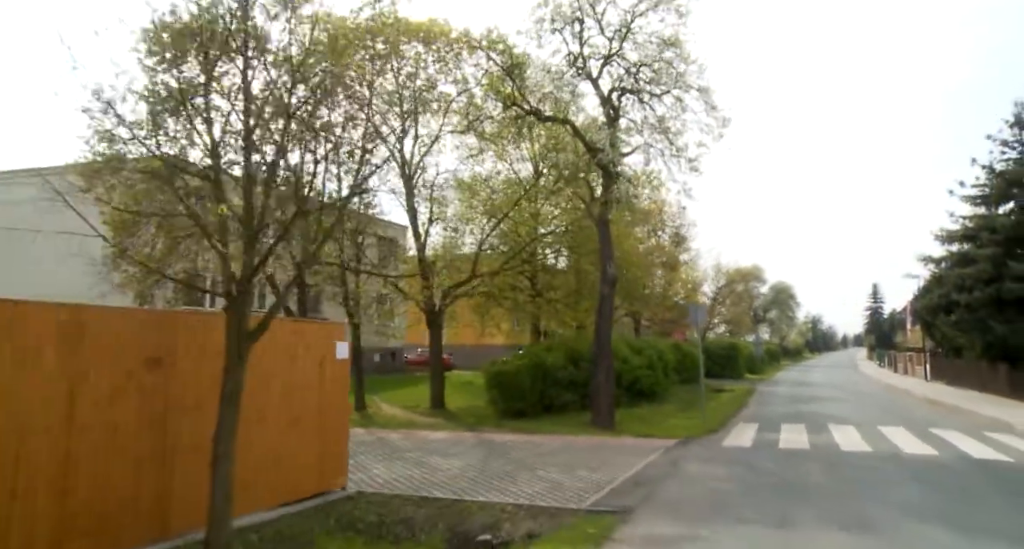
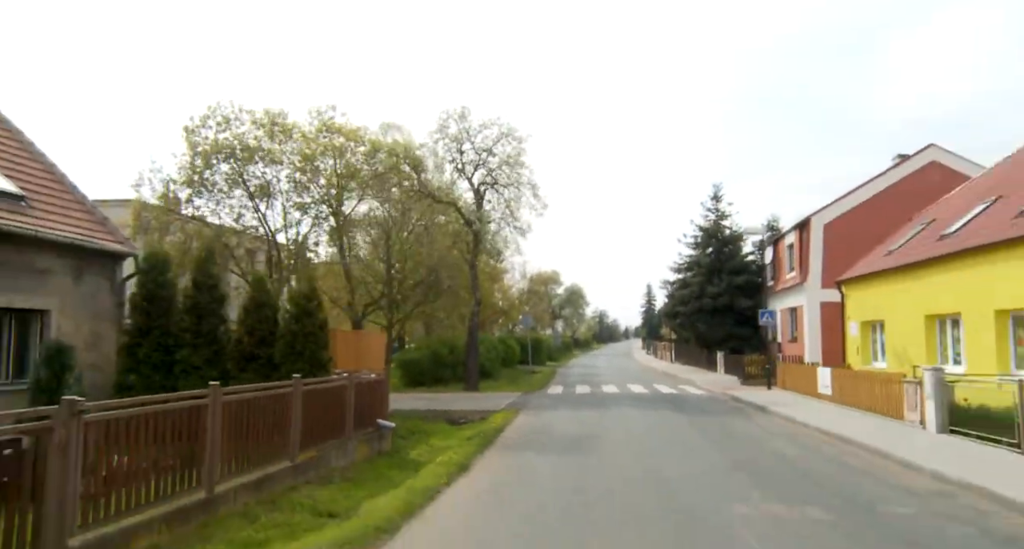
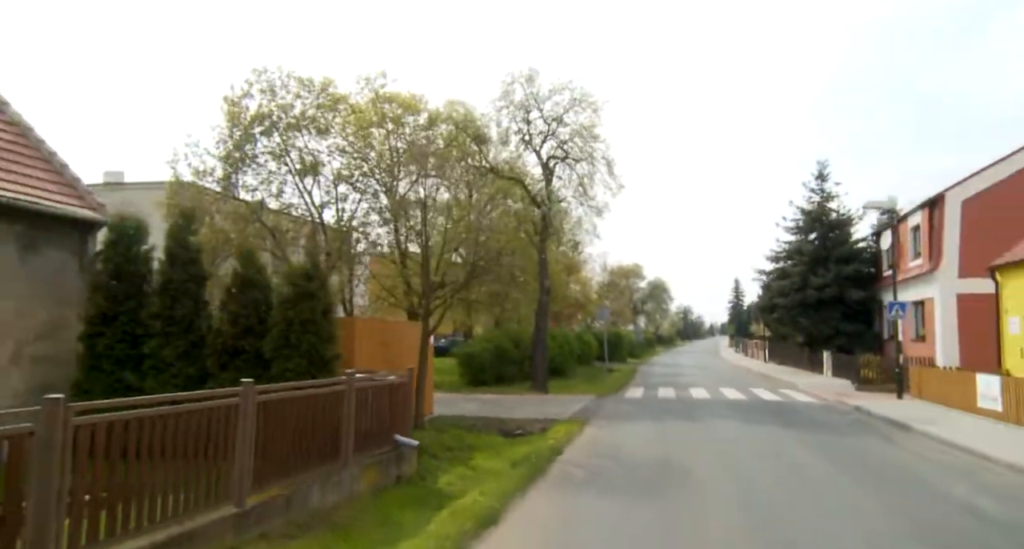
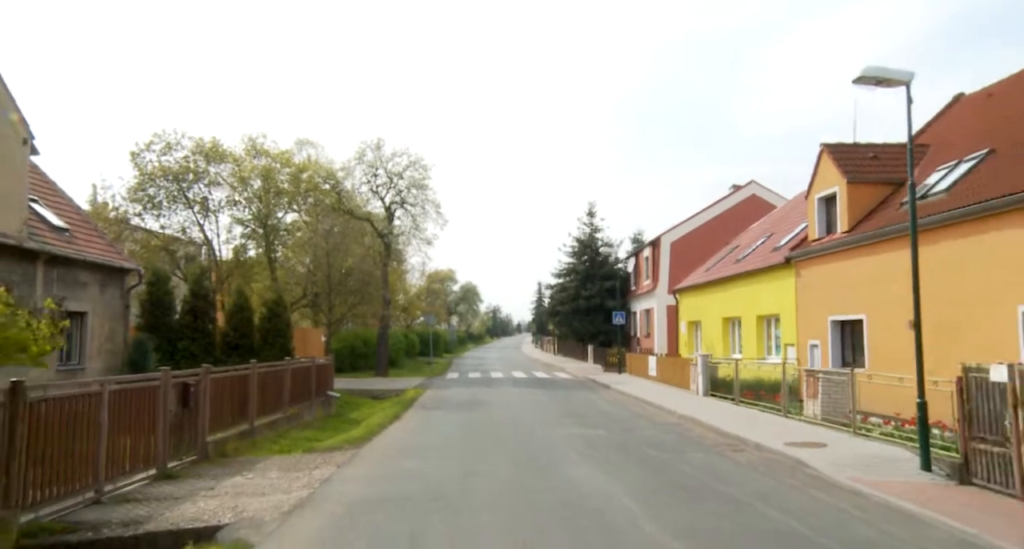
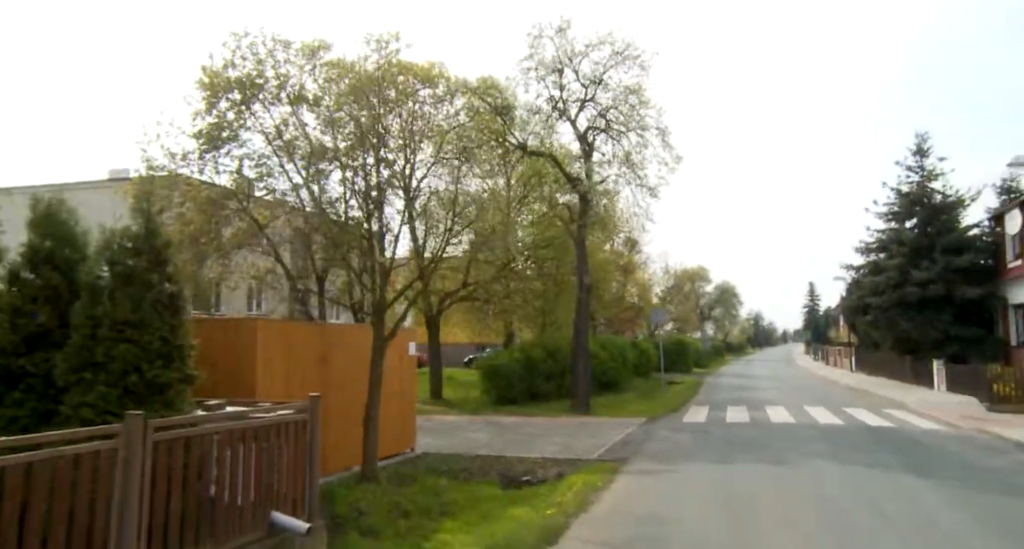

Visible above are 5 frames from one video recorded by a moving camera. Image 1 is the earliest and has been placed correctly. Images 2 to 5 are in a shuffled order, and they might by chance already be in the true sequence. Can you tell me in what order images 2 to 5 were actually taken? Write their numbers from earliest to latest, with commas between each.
5, 3, 2, 4
